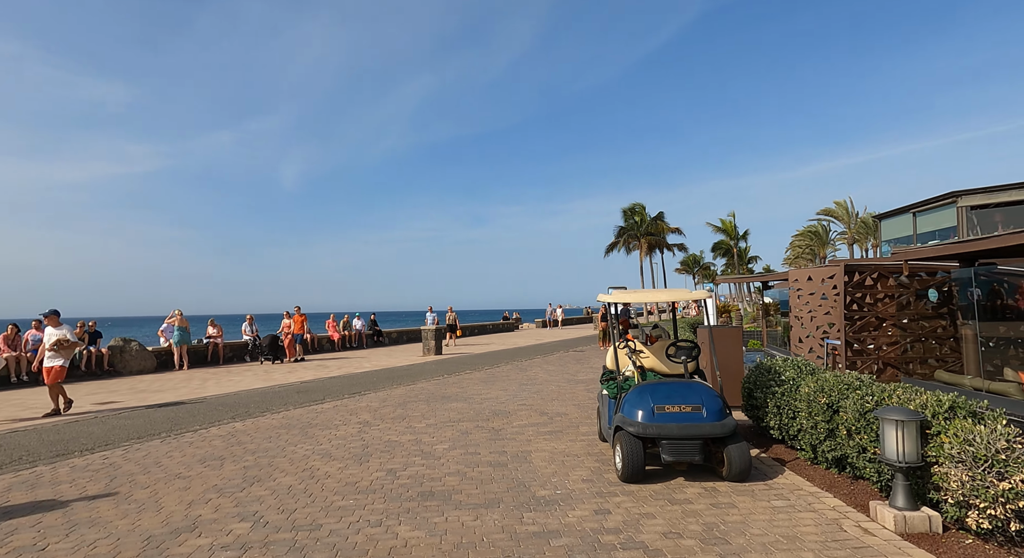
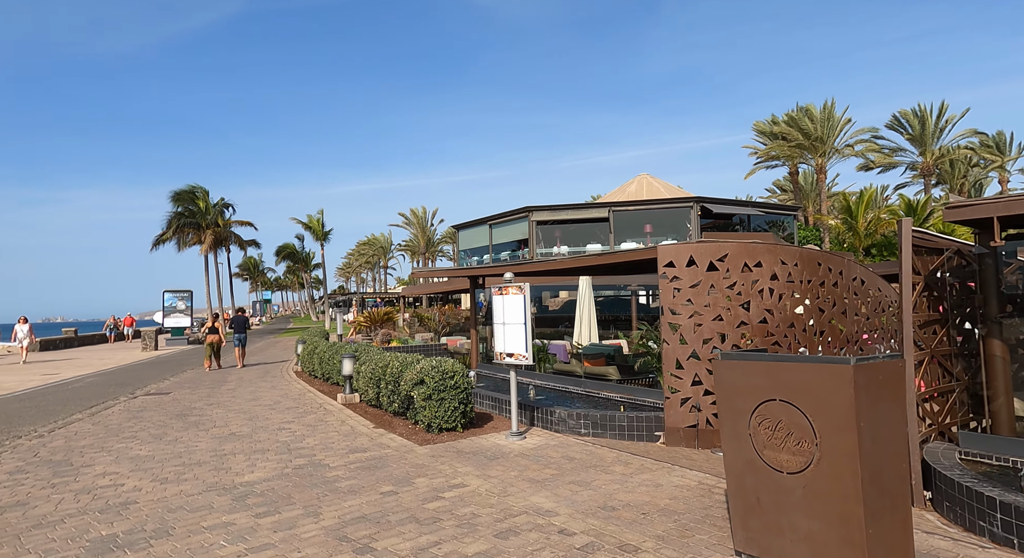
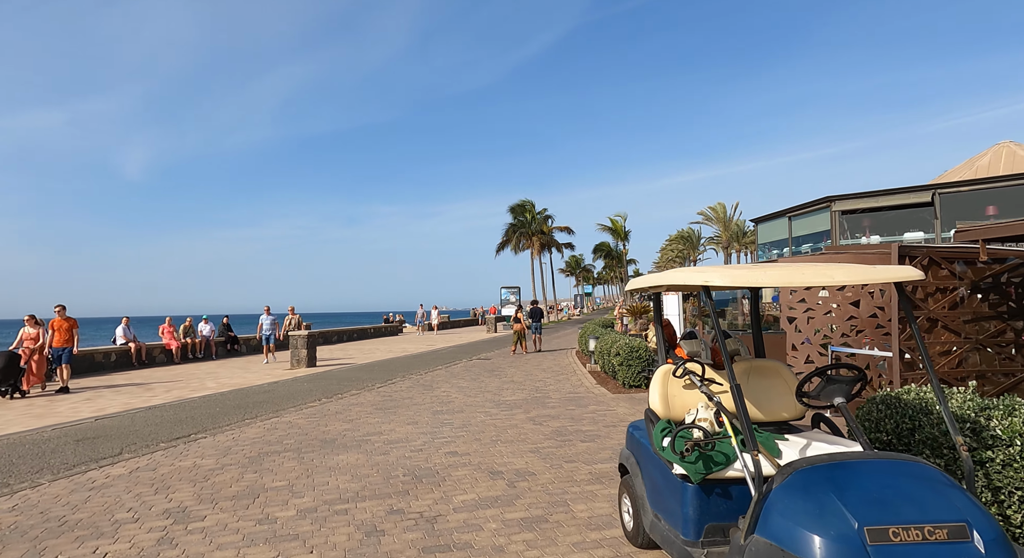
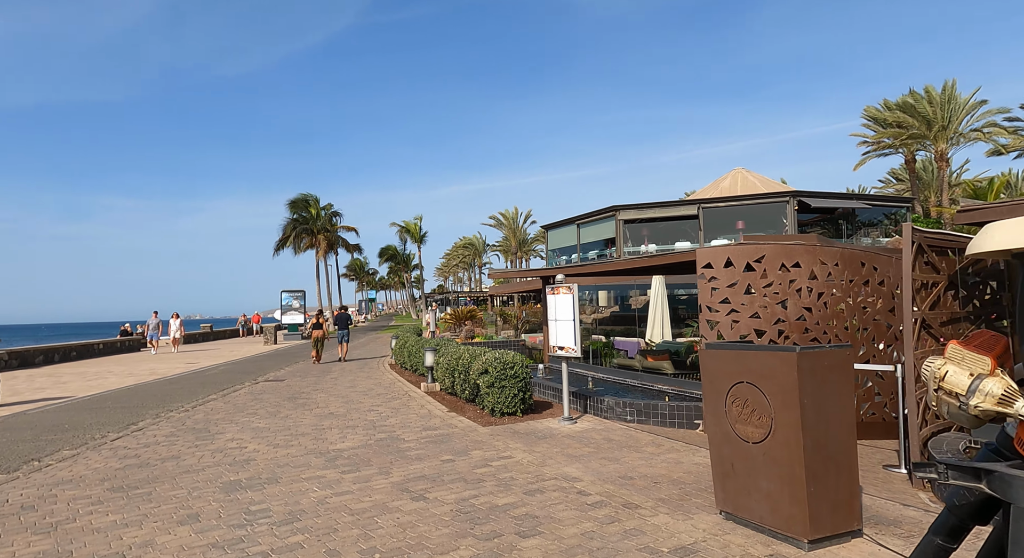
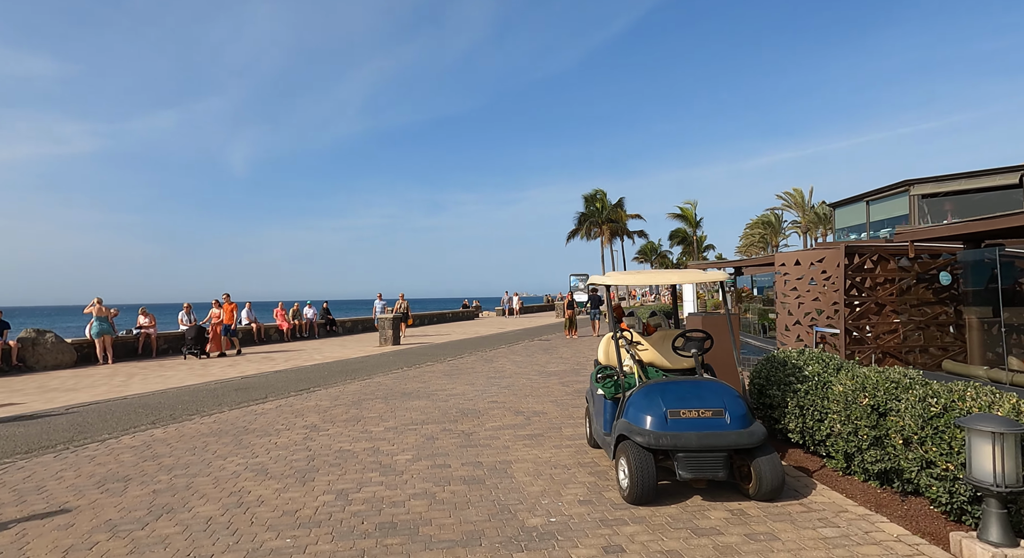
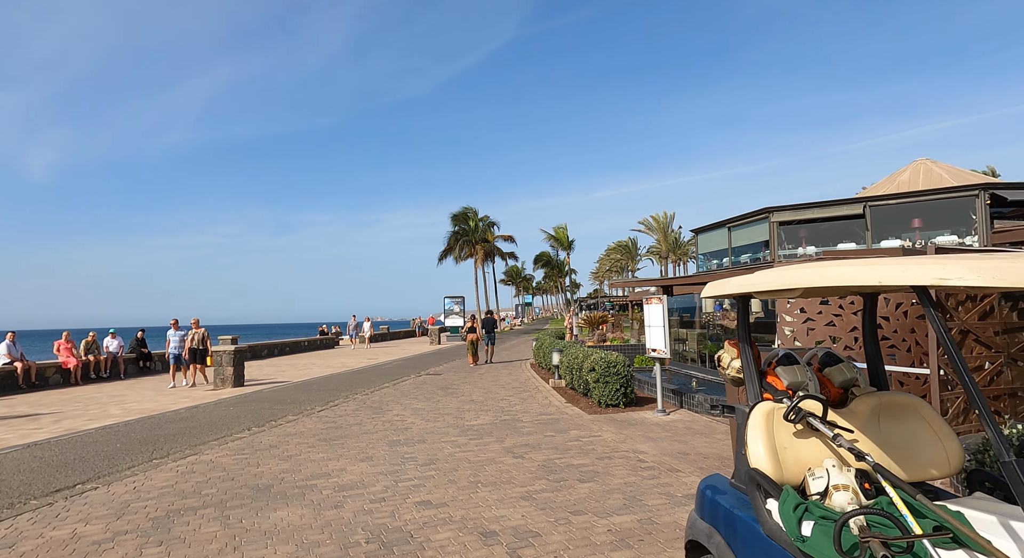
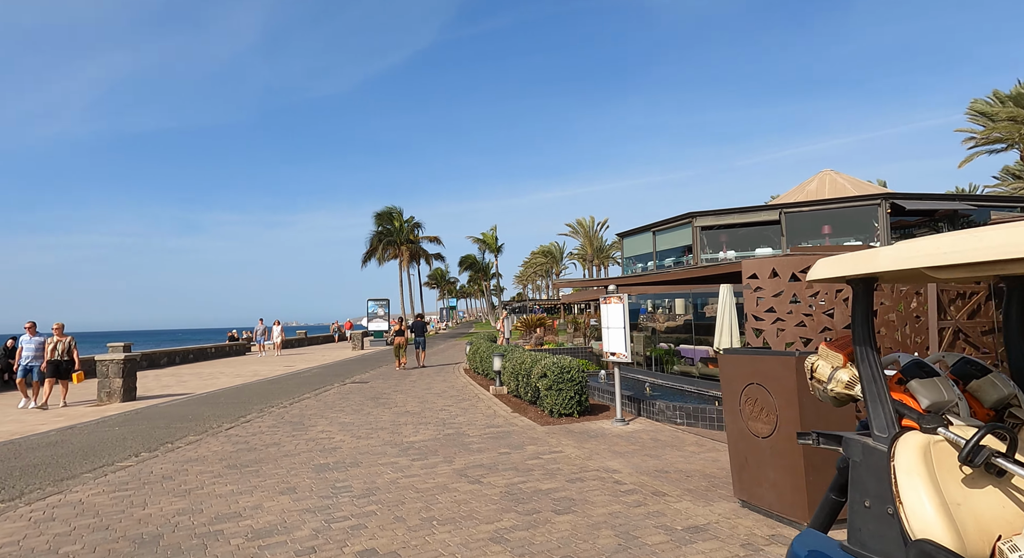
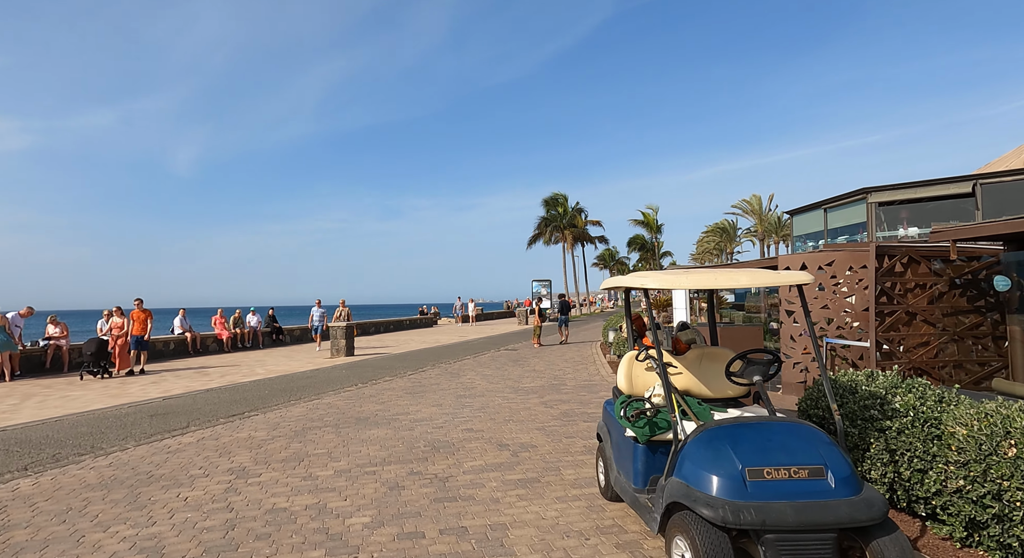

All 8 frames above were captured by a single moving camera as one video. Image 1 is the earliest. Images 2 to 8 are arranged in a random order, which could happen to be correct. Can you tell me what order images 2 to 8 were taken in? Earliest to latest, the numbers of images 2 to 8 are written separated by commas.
5, 8, 3, 6, 7, 4, 2
